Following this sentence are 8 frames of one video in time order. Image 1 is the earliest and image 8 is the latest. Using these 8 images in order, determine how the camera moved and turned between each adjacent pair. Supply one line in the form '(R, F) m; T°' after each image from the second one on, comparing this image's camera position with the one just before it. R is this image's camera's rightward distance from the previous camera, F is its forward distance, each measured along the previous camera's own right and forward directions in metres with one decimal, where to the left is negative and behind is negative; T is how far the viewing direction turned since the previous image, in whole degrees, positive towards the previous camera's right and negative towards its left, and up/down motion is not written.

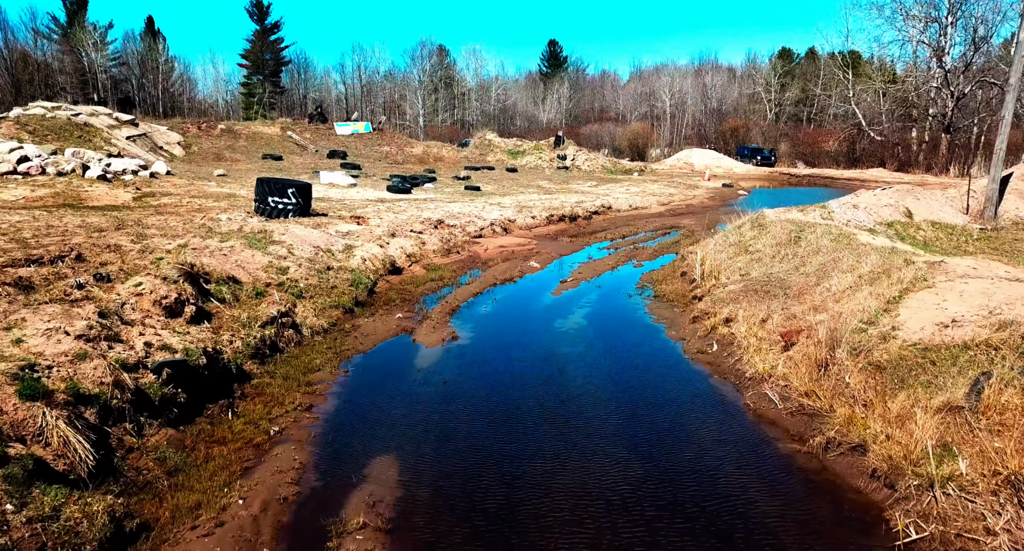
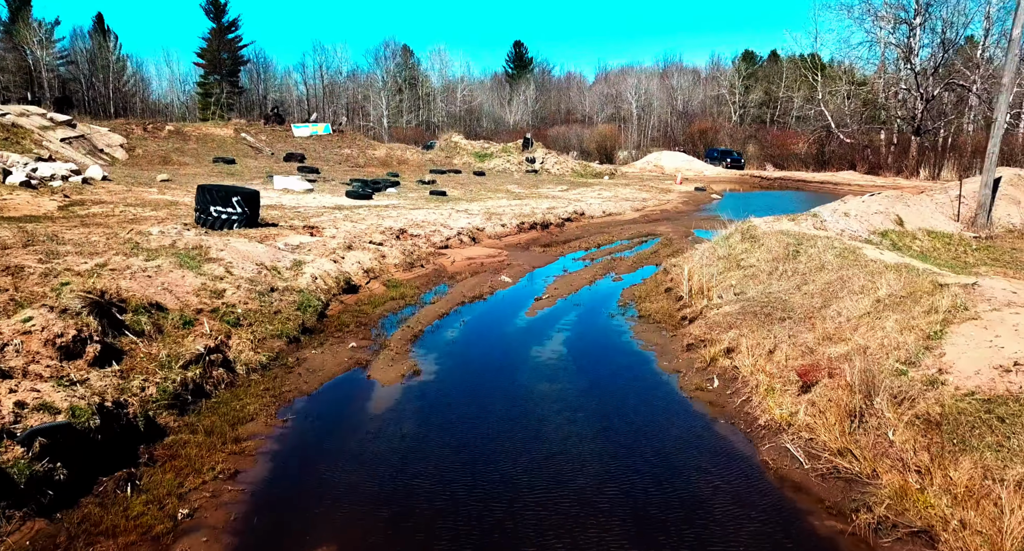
(0.0, +1.4) m; +2°
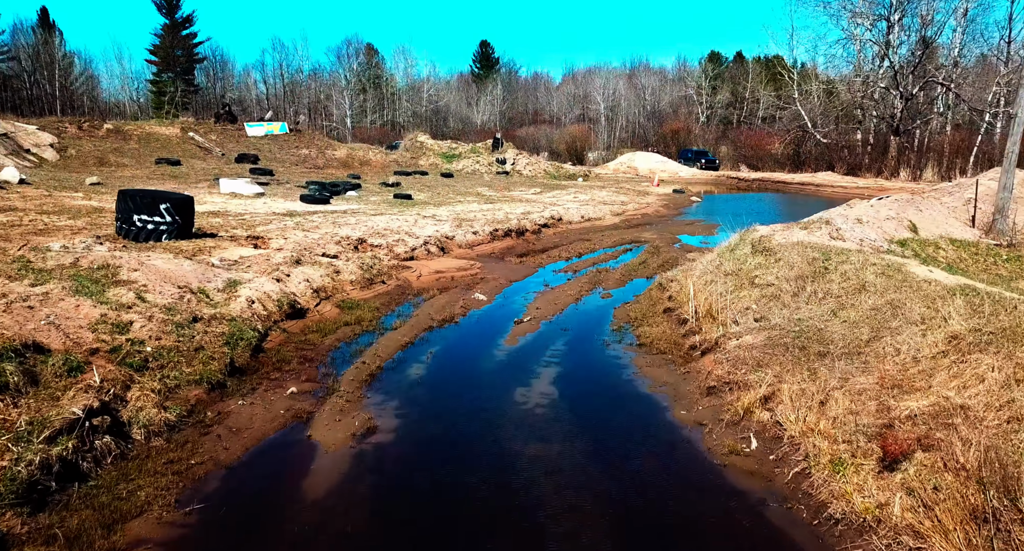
(-0.1, +2.0) m; +2°
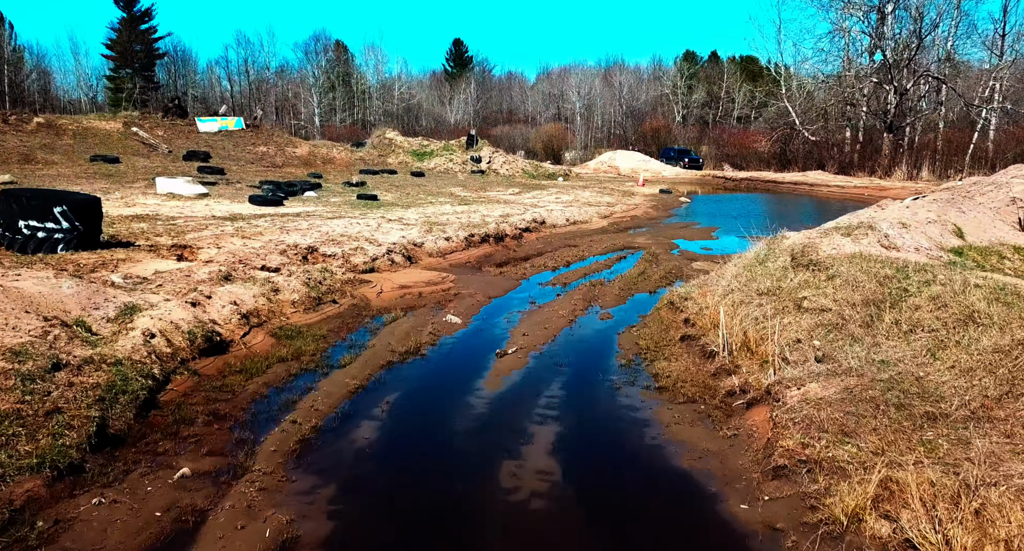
(-0.1, +2.5) m; +2°
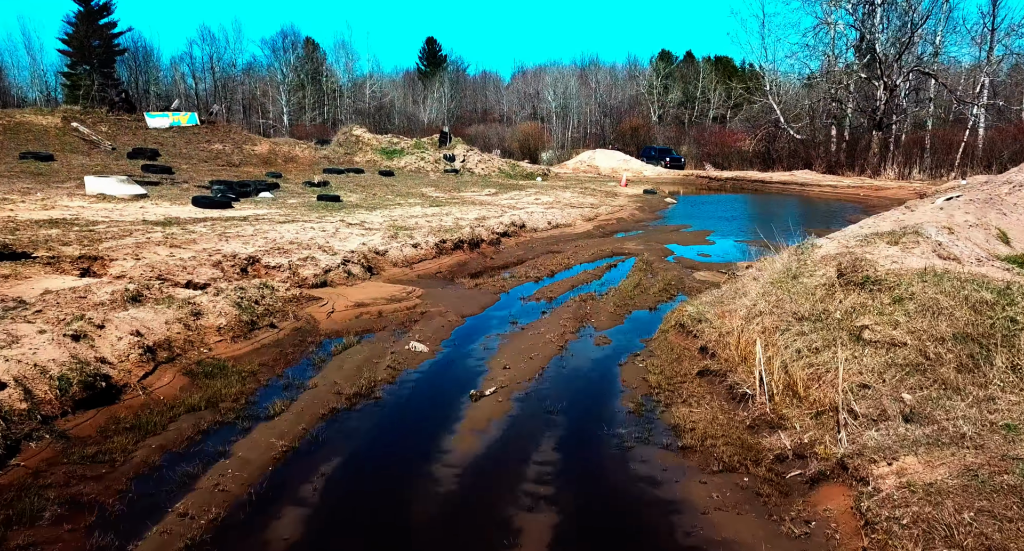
(0.0, +2.0) m; +2°
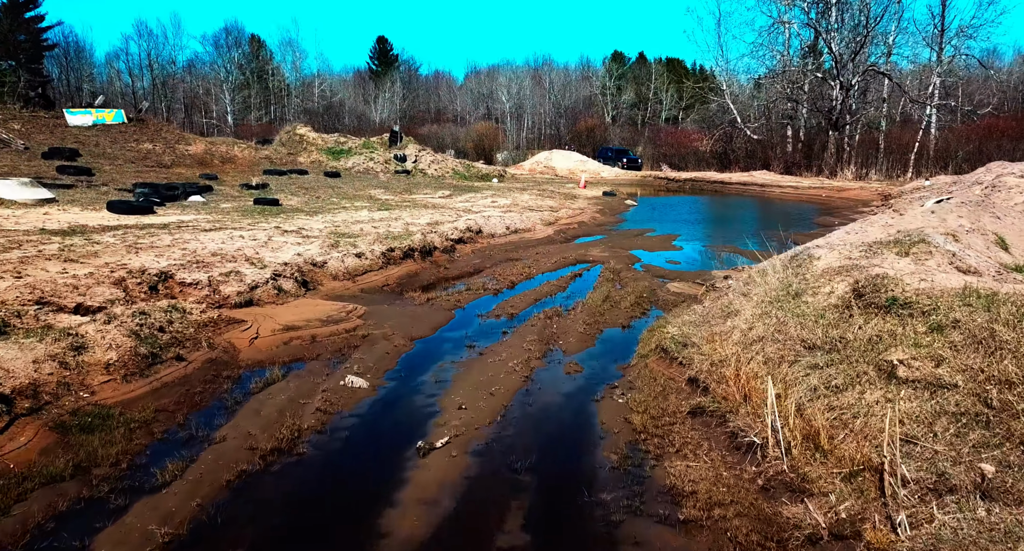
(0.0, +1.4) m; +3°
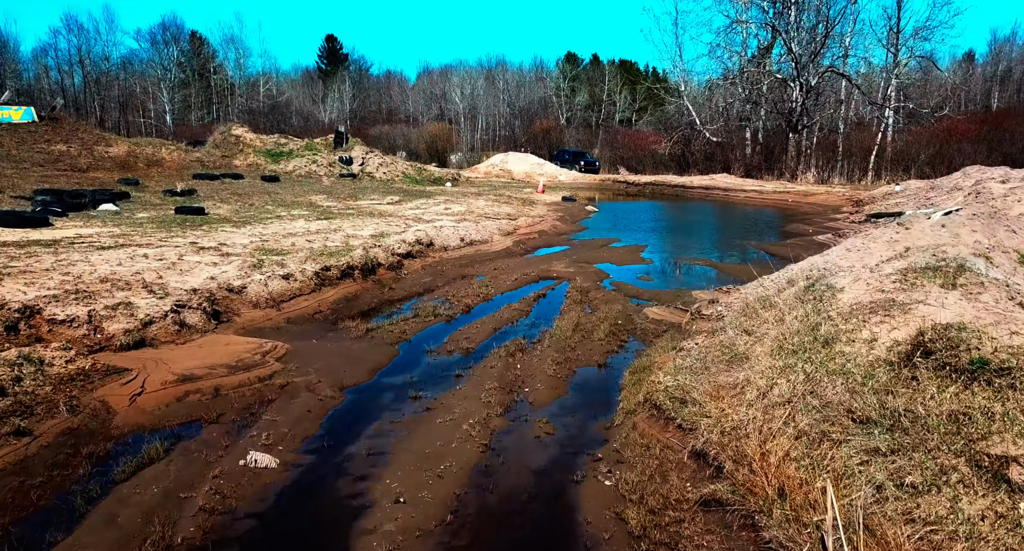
(0.0, +1.8) m; +3°
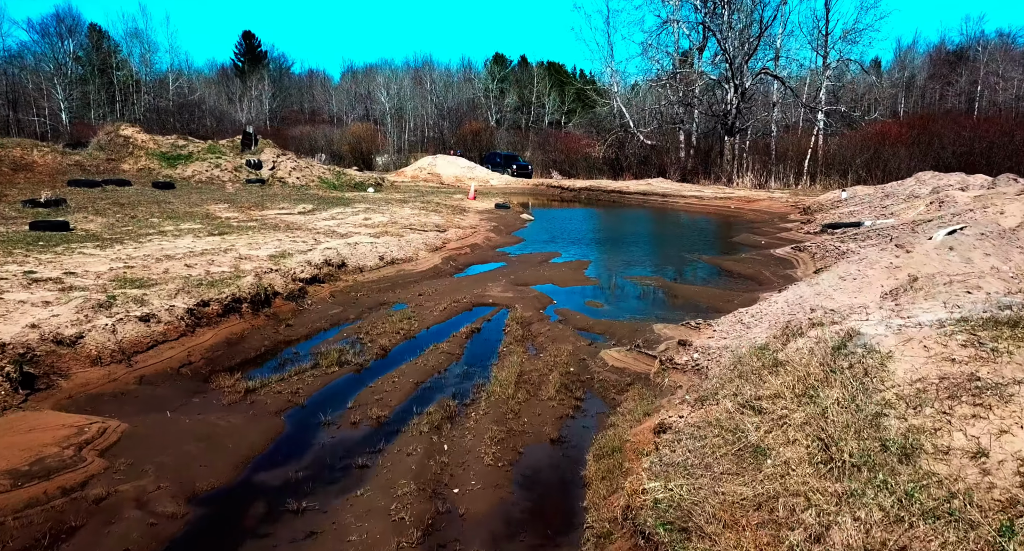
(+0.1, +2.2) m; +5°
